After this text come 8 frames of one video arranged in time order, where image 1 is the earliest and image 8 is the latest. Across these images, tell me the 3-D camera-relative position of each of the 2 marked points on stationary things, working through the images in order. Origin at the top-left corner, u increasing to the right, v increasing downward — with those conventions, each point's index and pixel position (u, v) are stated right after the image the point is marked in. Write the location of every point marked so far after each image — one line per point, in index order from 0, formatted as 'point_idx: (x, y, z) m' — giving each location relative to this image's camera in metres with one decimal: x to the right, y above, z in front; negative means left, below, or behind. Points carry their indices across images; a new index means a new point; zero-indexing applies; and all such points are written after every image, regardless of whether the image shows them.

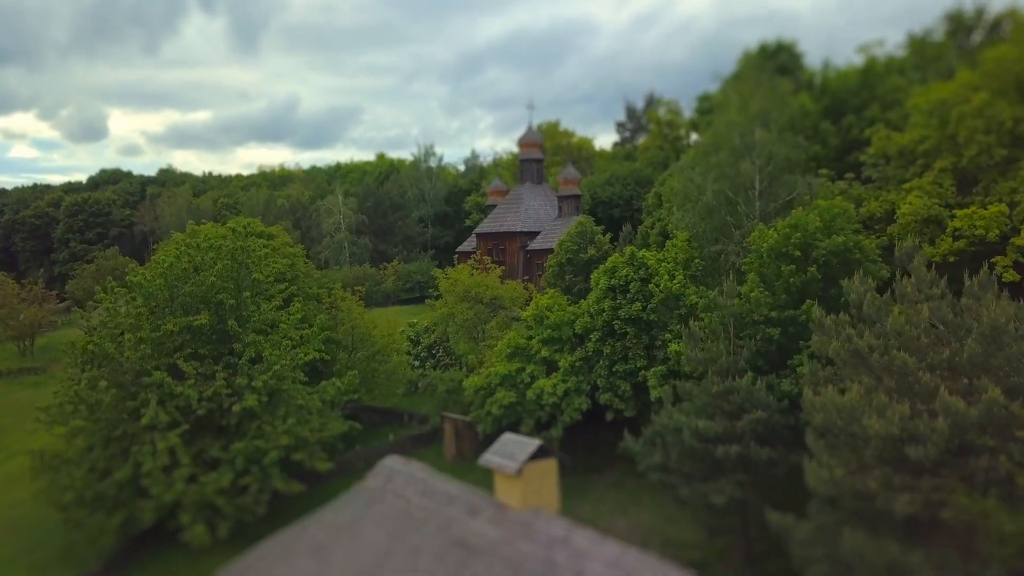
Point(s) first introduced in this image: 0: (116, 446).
0: (-8.3, -3.3, +18.0) m
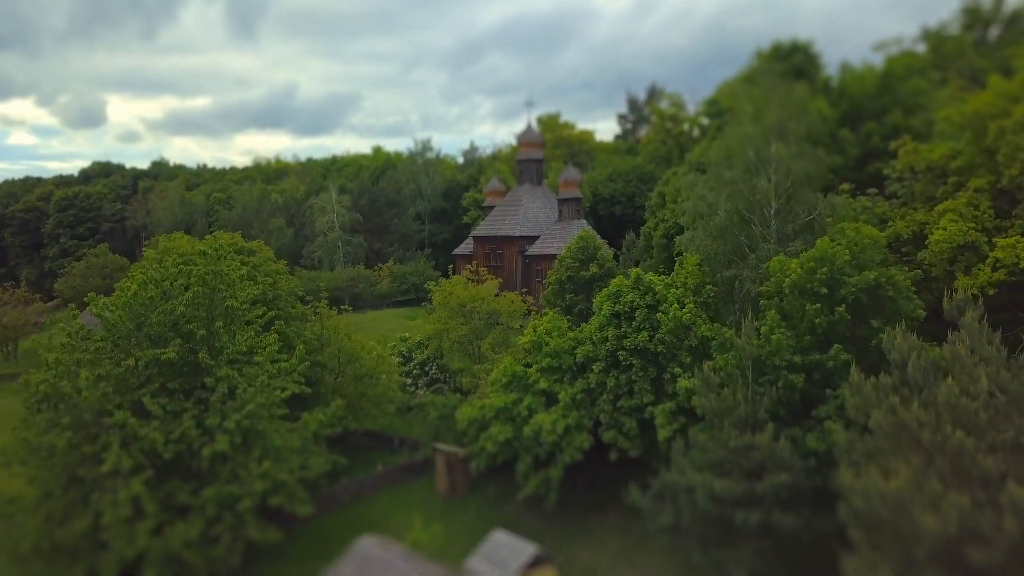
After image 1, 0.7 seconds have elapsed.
0: (-8.4, -3.9, +16.4) m
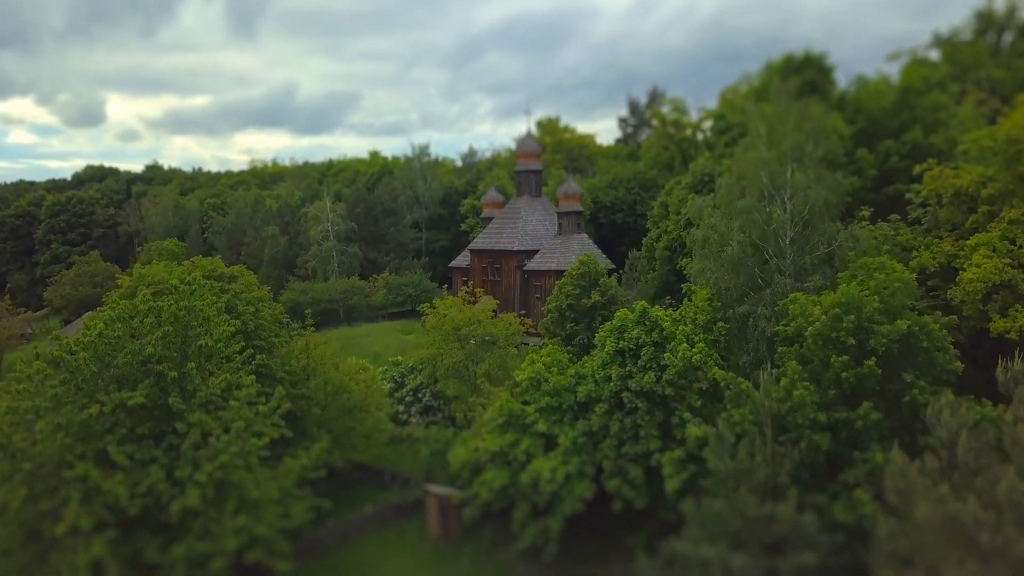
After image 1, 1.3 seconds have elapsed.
0: (-8.5, -4.7, +15.1) m
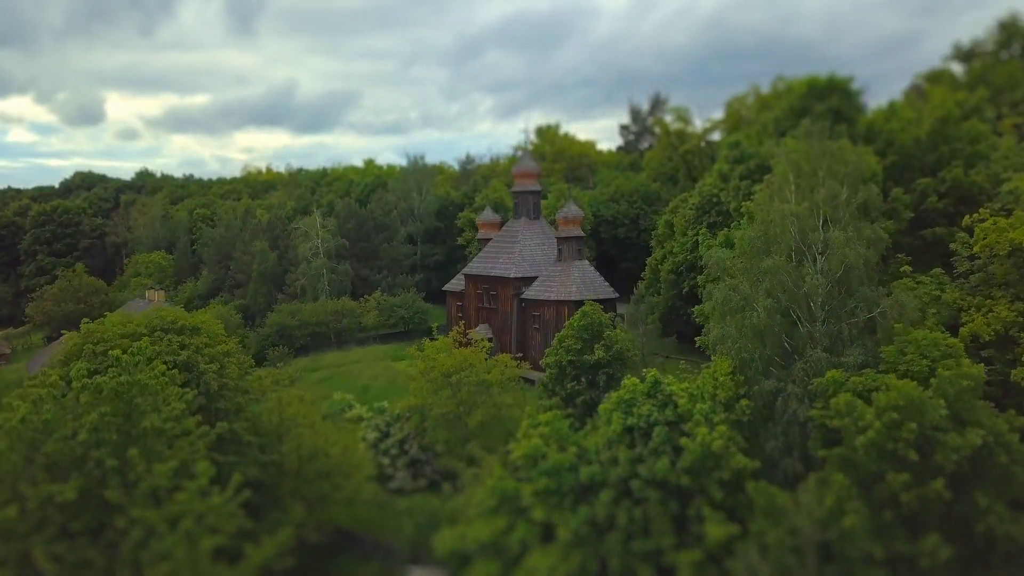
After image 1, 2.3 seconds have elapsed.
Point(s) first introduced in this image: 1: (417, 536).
0: (-8.6, -6.0, +12.7) m
1: (-2.2, -5.7, +19.4) m
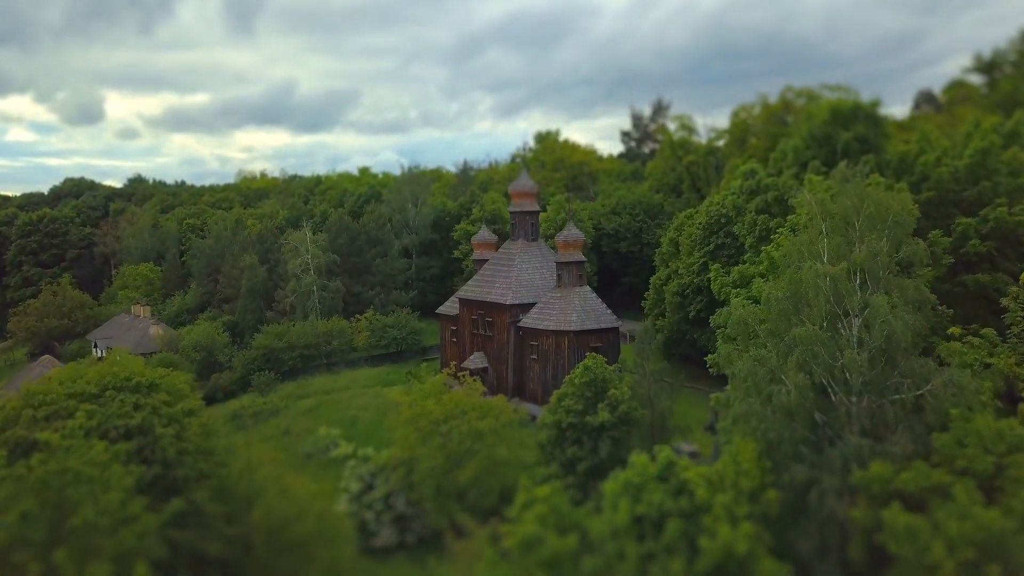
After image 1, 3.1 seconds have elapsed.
0: (-8.8, -7.2, +10.6) m
1: (-2.3, -6.8, +17.3) m
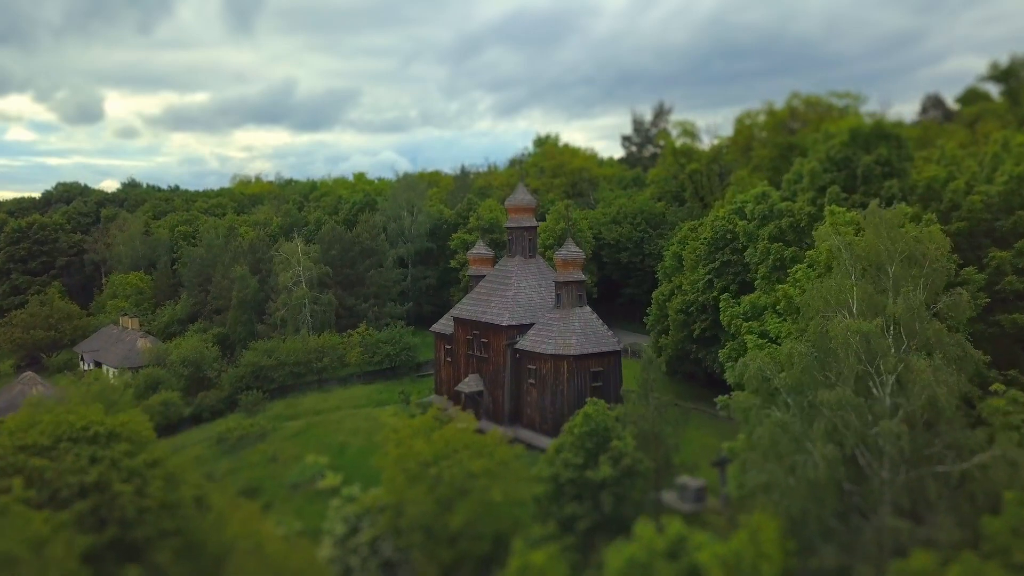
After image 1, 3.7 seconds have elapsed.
0: (-8.9, -8.0, +9.1) m
1: (-2.4, -7.6, +15.8) m
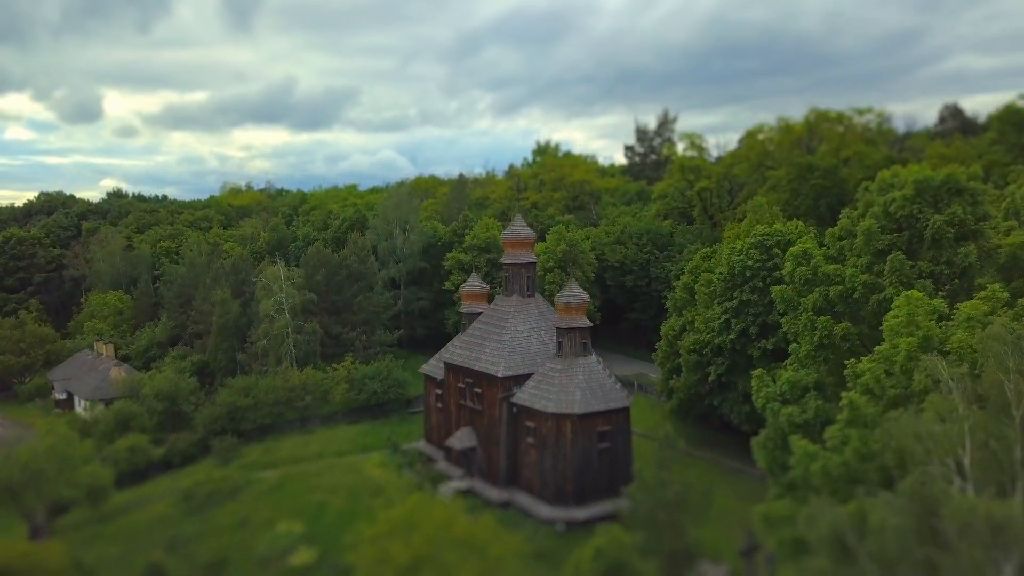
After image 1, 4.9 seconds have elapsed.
0: (-9.0, -9.6, +5.7) m
1: (-2.5, -9.2, +12.4) m
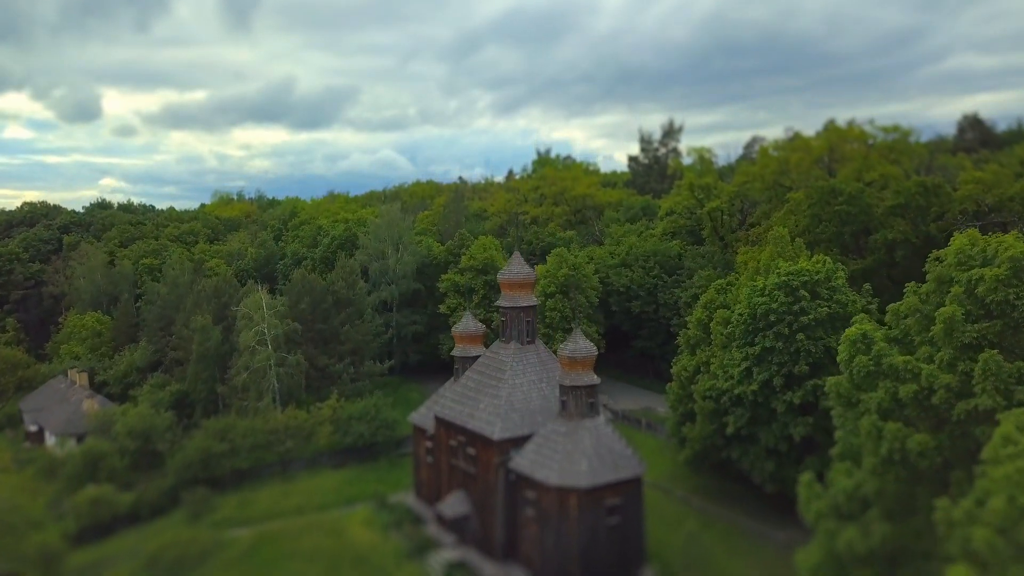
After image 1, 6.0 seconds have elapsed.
0: (-9.1, -11.2, +2.5) m
1: (-2.6, -10.8, +9.2) m
